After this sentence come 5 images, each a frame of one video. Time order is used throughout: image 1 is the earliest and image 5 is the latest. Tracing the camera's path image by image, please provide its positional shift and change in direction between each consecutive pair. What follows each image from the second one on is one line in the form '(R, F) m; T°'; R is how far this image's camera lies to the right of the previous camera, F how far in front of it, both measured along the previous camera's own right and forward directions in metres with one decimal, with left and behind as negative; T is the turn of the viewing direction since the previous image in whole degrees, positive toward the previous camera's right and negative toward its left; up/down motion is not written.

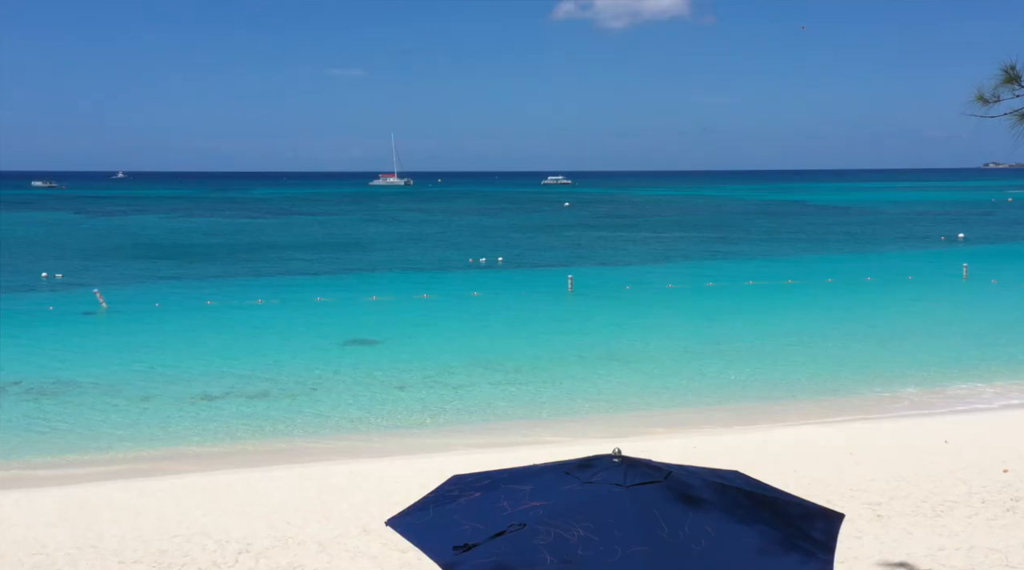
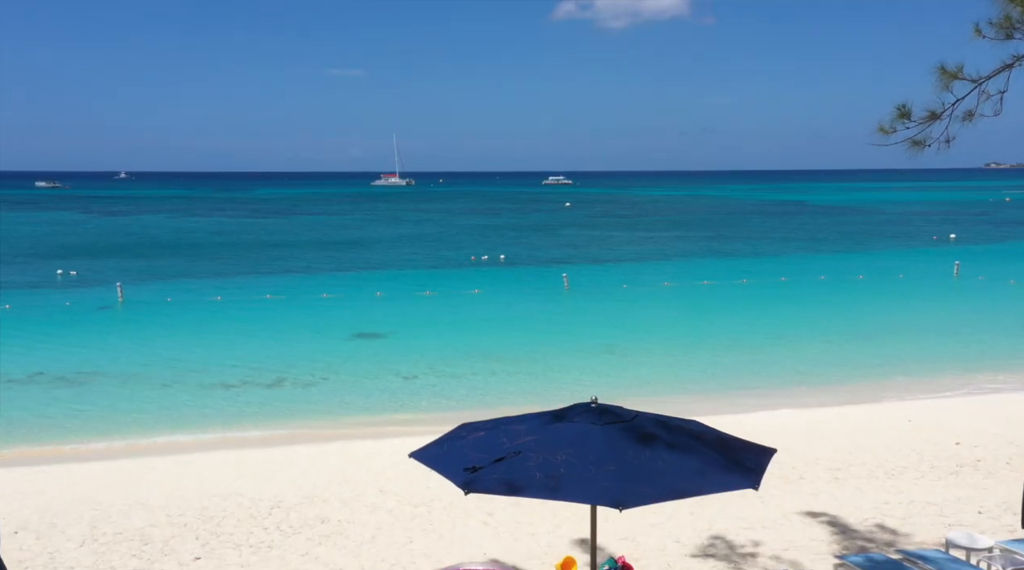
(0.0, -0.5) m; 0°
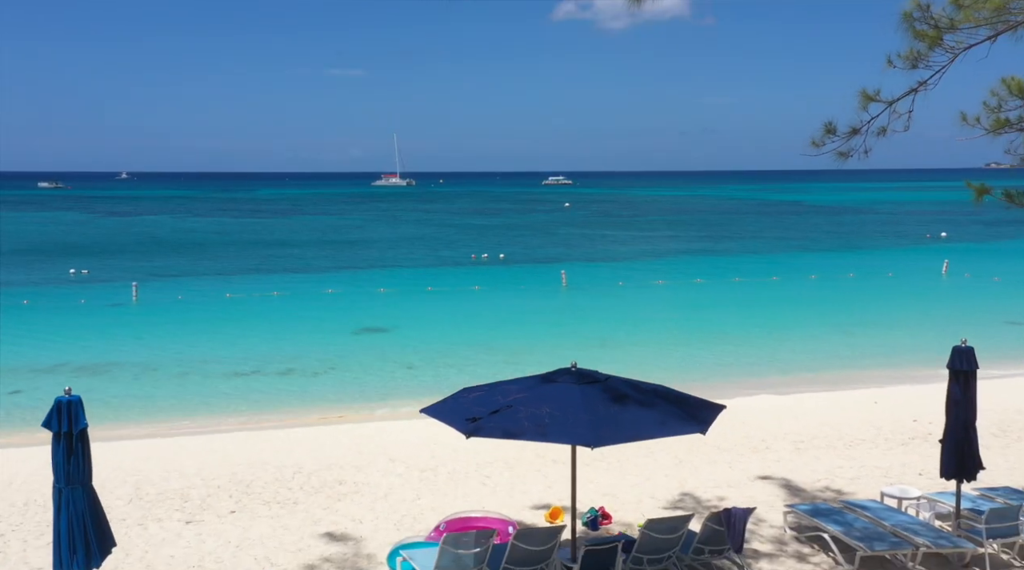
(0.0, -0.5) m; 0°
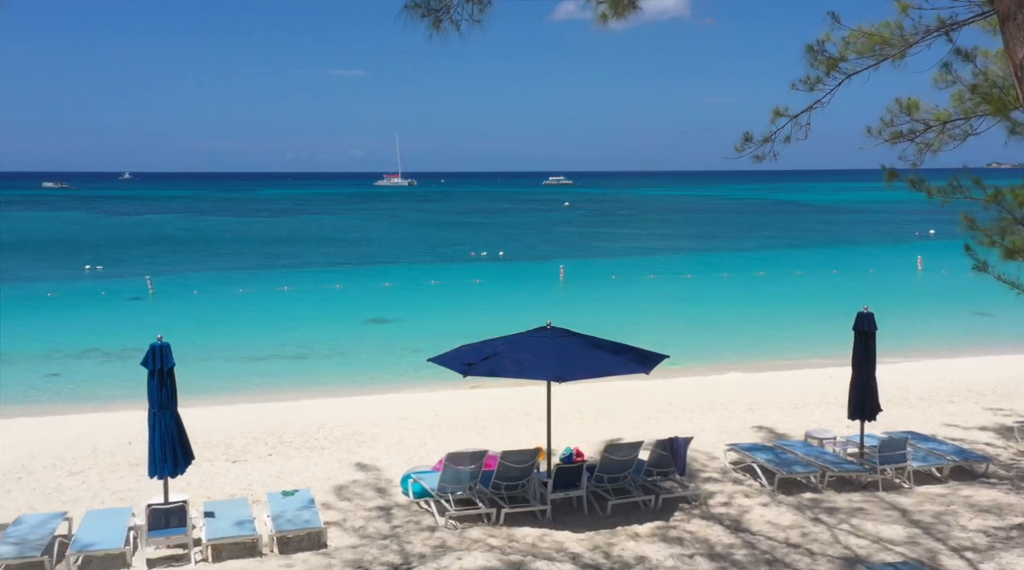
(+0.1, -0.9) m; 0°
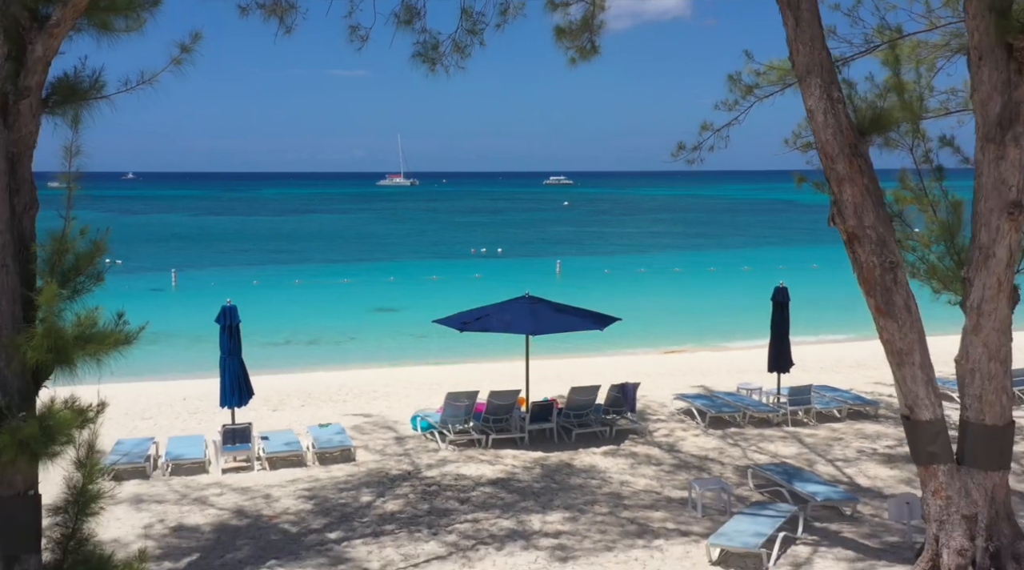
(+0.1, -1.1) m; 0°
